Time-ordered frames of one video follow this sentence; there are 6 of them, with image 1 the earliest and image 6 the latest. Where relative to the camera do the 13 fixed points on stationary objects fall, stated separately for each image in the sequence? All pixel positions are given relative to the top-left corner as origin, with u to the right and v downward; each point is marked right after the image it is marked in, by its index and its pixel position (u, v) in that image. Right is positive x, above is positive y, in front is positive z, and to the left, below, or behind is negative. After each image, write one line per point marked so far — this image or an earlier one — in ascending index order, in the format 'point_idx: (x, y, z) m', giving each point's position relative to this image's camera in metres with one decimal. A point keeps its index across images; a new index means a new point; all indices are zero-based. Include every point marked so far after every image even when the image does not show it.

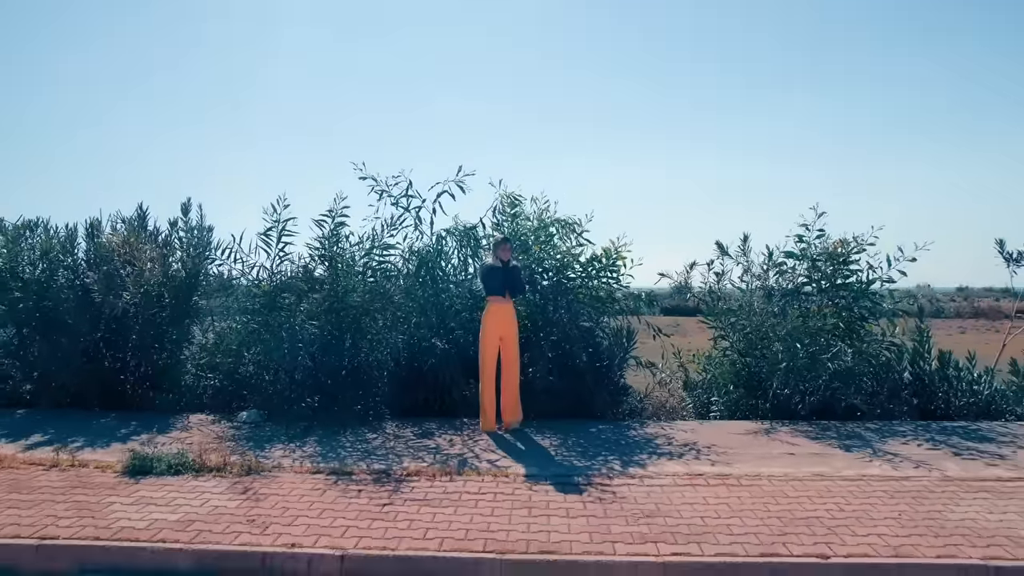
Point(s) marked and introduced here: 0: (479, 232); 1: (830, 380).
0: (-0.3, +0.6, +9.2) m
1: (+3.3, -1.0, +9.0) m
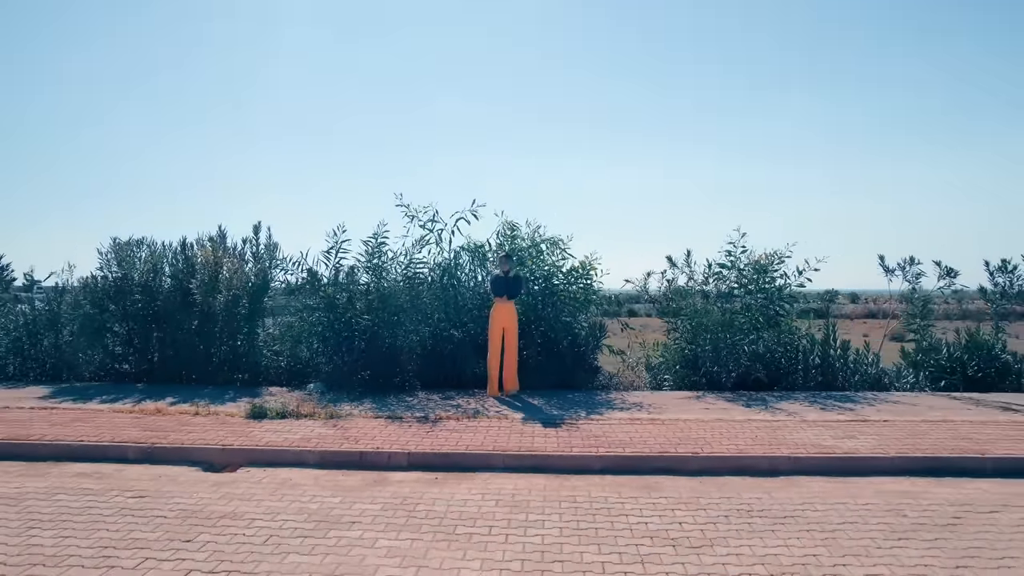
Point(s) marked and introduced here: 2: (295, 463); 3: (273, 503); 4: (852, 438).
0: (-0.4, +0.5, +12.1) m
1: (+3.3, -1.0, +11.9) m
2: (-1.8, -1.5, +7.4) m
3: (-1.7, -1.5, +6.1) m
4: (+3.1, -1.4, +7.8) m
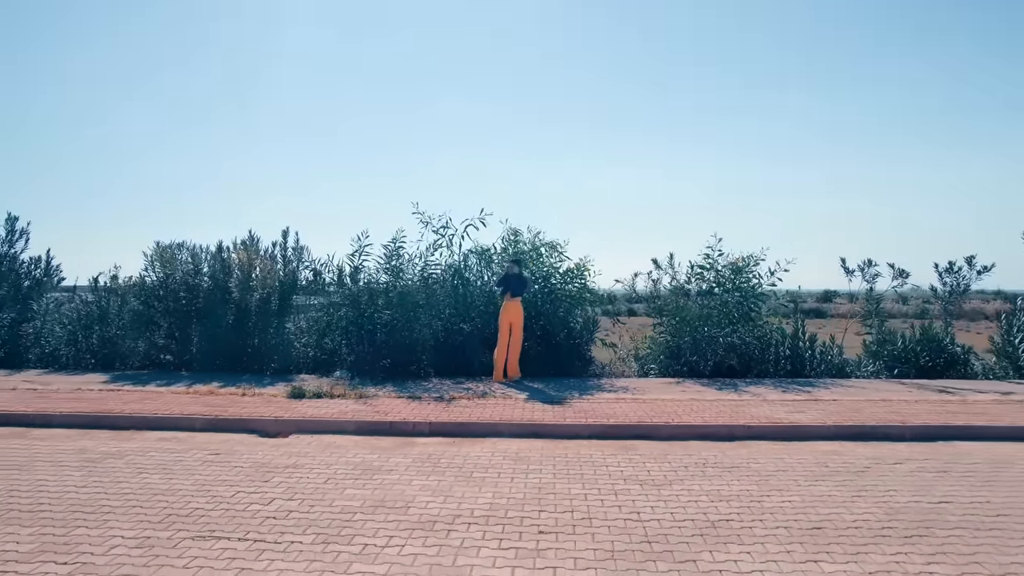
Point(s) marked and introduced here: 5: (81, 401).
0: (-0.3, +0.5, +13.6) m
1: (+3.3, -1.0, +13.5) m
2: (-1.8, -1.5, +8.9) m
3: (-1.7, -1.5, +7.6) m
4: (+3.1, -1.3, +9.3) m
5: (-5.1, -1.4, +10.3) m
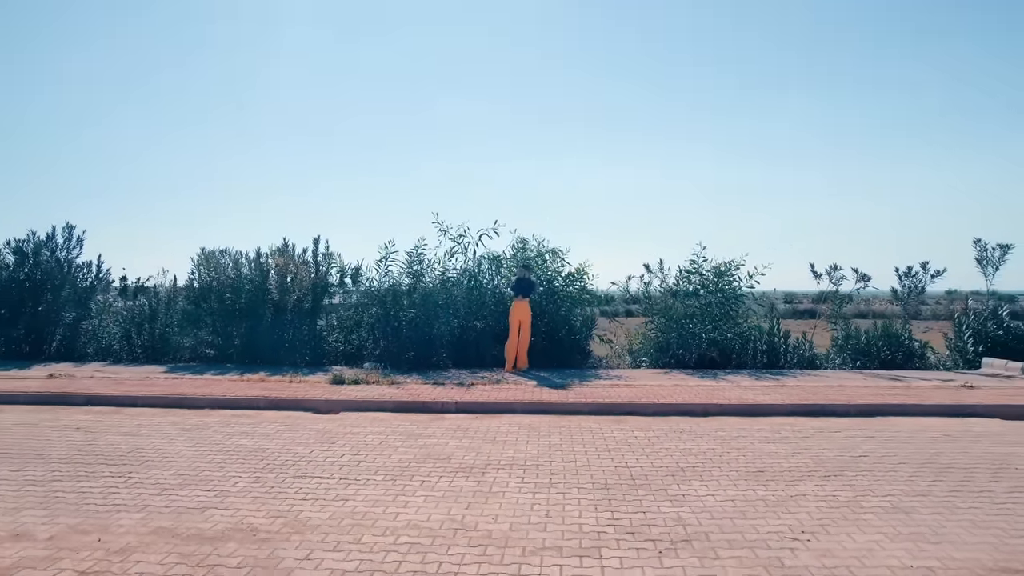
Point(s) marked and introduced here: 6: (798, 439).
0: (-0.2, +0.5, +15.4) m
1: (+3.5, -1.0, +15.2) m
2: (-1.7, -1.5, +10.7) m
3: (-1.5, -1.5, +9.4) m
4: (+3.3, -1.4, +11.1) m
5: (-5.0, -1.4, +12.0) m
6: (+2.9, -1.5, +8.6) m
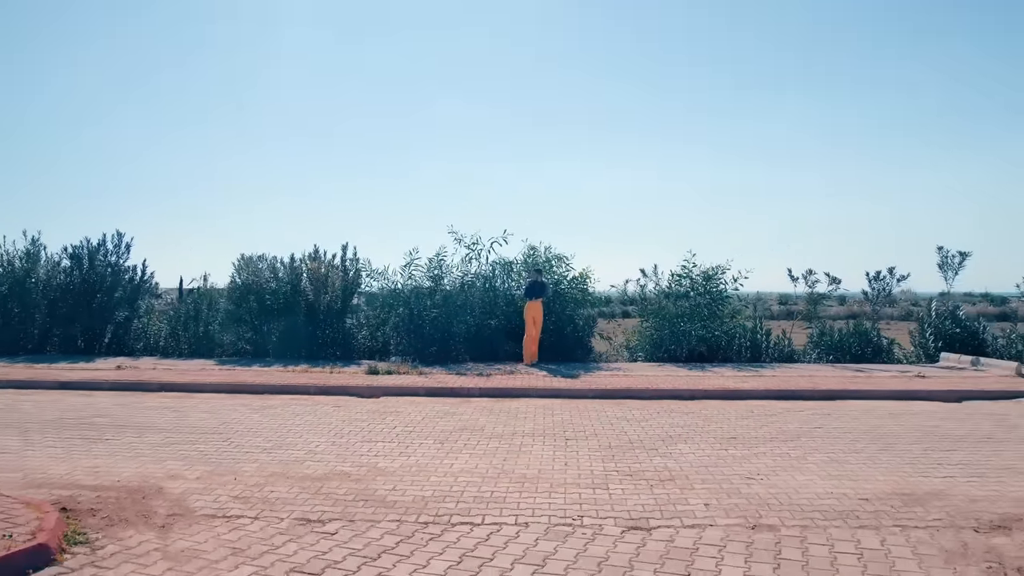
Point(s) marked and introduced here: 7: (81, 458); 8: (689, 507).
0: (0.0, +0.5, +17.2) m
1: (+3.7, -1.1, +17.0) m
2: (-1.4, -1.5, +12.5) m
3: (-1.3, -1.5, +11.2) m
4: (+3.5, -1.4, +12.9) m
5: (-4.7, -1.4, +13.8) m
6: (+3.1, -1.5, +10.4) m
7: (-3.9, -1.5, +7.7) m
8: (+1.3, -1.6, +6.2) m
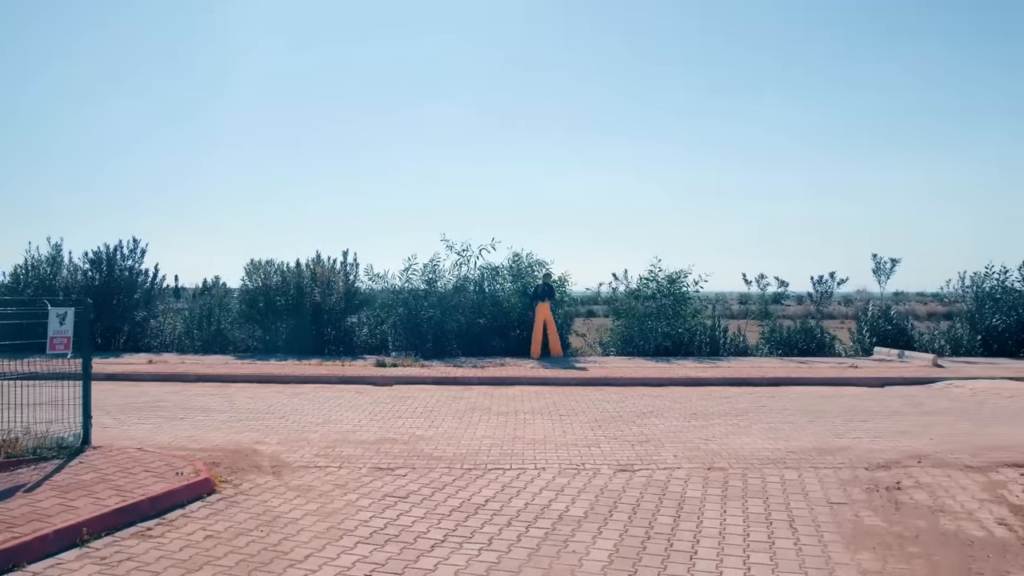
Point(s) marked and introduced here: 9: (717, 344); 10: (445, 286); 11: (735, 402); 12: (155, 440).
0: (-0.3, +0.4, +19.2) m
1: (+3.4, -1.1, +19.2) m
2: (-1.6, -1.6, +14.4) m
3: (-1.3, -1.6, +13.2) m
4: (+3.4, -1.5, +15.1) m
5: (-4.9, -1.5, +15.6) m
6: (+3.1, -1.6, +12.6) m
7: (-3.8, -1.6, +9.6) m
8: (+1.4, -1.6, +8.2) m
9: (+4.6, -1.3, +19.5) m
10: (-1.5, 0.0, +19.0) m
11: (+3.1, -1.6, +12.0) m
12: (-3.7, -1.6, +8.9) m
